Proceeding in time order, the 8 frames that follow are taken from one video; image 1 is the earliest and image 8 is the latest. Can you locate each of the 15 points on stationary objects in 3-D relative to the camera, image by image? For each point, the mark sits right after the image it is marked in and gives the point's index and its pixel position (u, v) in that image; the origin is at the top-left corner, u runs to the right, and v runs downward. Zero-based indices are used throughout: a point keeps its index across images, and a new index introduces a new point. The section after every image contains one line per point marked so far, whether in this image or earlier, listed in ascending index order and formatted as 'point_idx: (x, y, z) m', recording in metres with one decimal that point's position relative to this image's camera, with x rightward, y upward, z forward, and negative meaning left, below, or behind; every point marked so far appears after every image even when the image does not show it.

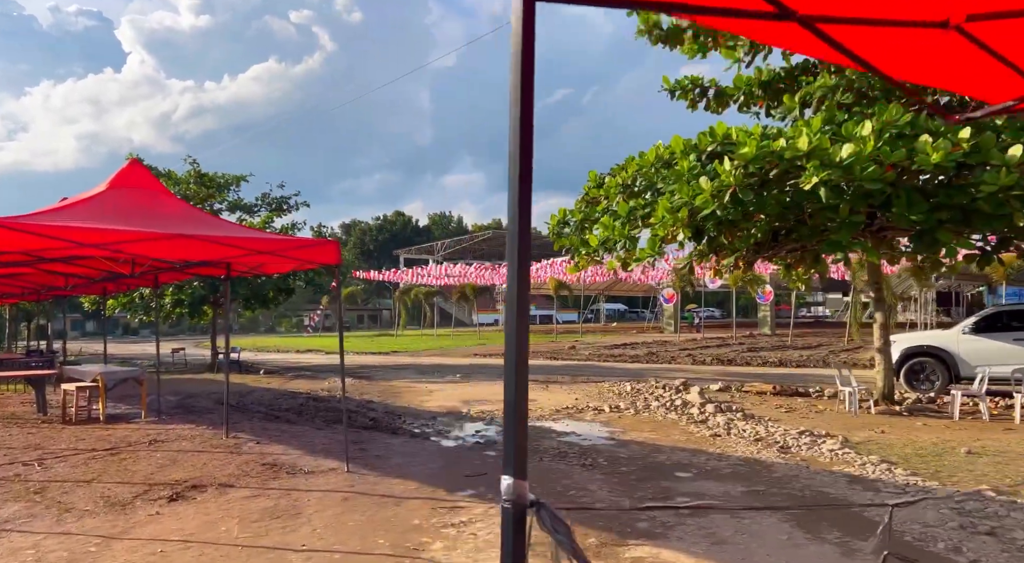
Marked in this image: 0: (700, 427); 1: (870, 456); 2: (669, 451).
0: (+2.1, -1.6, +9.5) m
1: (+3.1, -1.5, +7.4) m
2: (+1.4, -1.5, +7.7) m
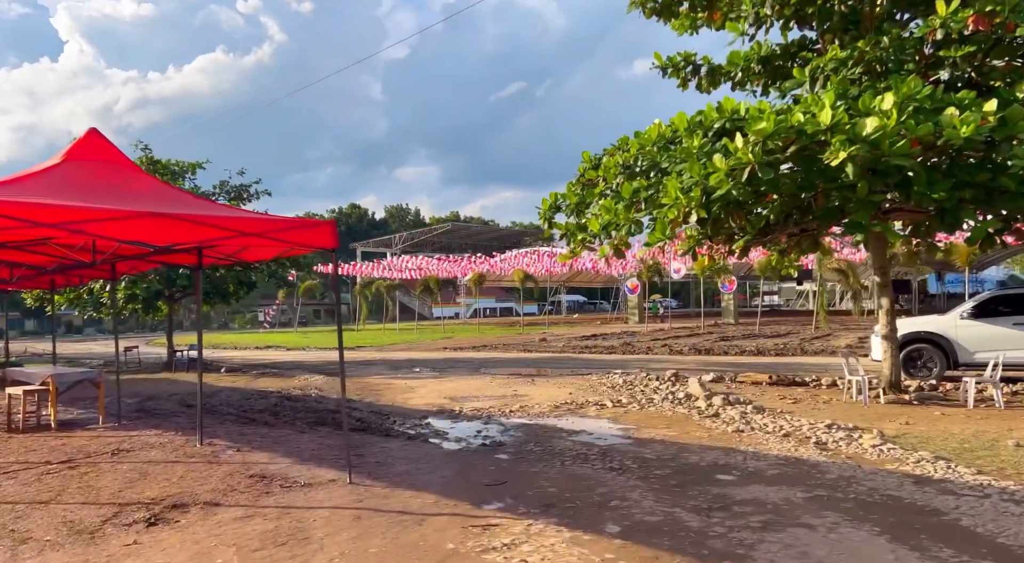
0: (+2.1, -1.4, +8.8) m
1: (+3.2, -1.3, +6.8) m
2: (+1.5, -1.4, +7.1) m
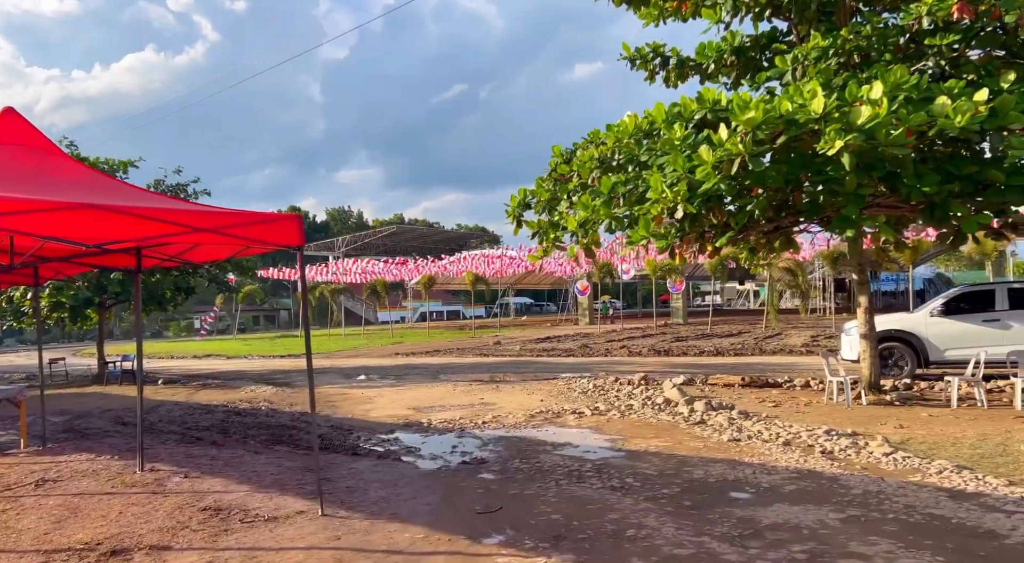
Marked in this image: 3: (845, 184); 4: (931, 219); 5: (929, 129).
0: (+1.9, -1.4, +8.3) m
1: (+3.1, -1.3, +6.3) m
2: (+1.4, -1.4, +6.5) m
3: (+3.3, +1.0, +8.6) m
4: (+4.3, +0.6, +8.9) m
5: (+4.1, +1.5, +8.4) m
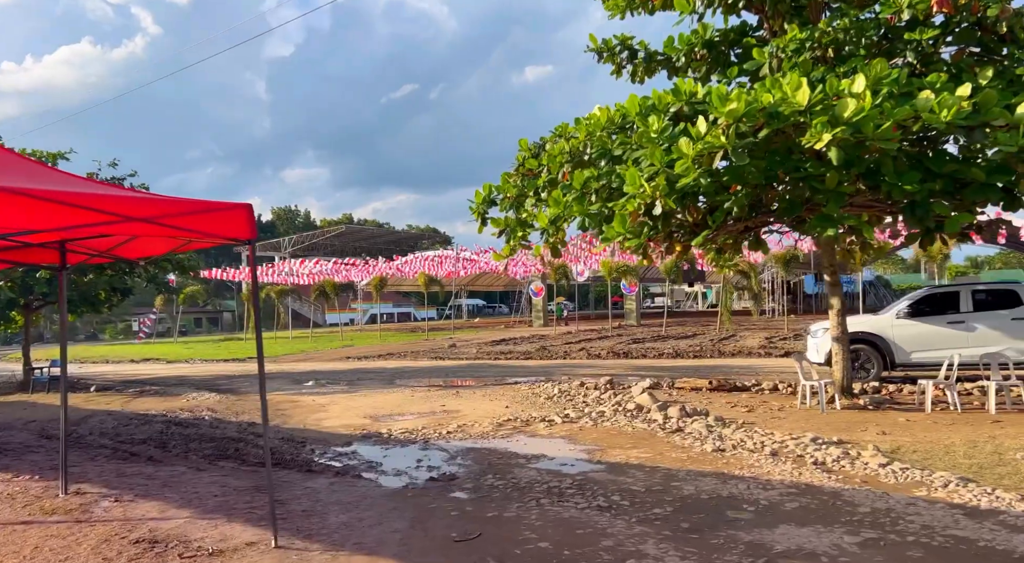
0: (+1.6, -1.4, +7.8) m
1: (+2.9, -1.3, +5.9) m
2: (+1.2, -1.4, +6.0) m
3: (+3.0, +1.0, +8.3) m
4: (+4.0, +0.6, +8.6) m
5: (+3.8, +1.5, +8.1) m
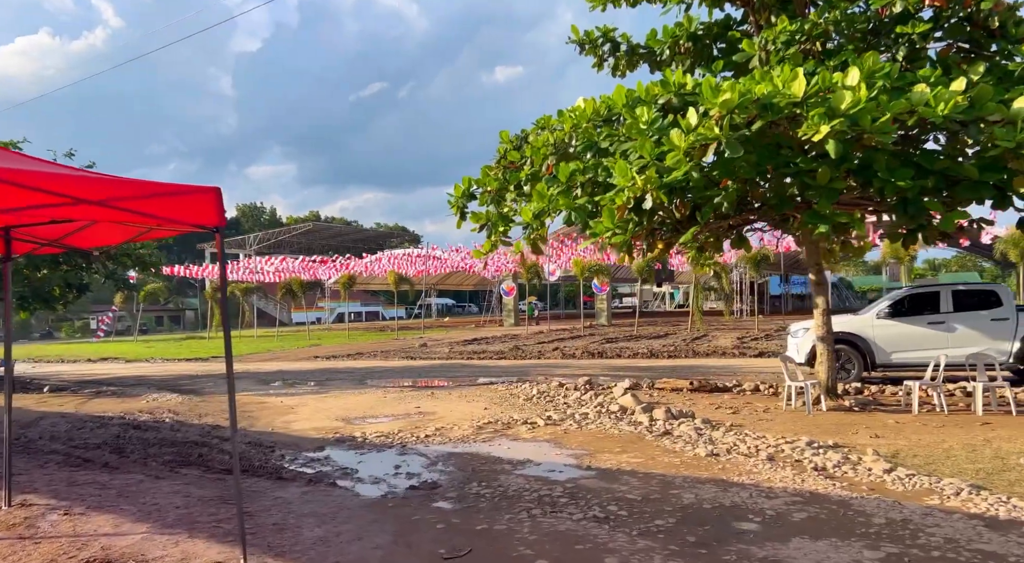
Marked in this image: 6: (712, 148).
0: (+1.5, -1.4, +7.5) m
1: (+2.8, -1.3, +5.6) m
2: (+1.1, -1.3, +5.7) m
3: (+2.8, +1.0, +8.0) m
4: (+3.8, +0.6, +8.3) m
5: (+3.6, +1.5, +7.9) m
6: (+1.7, +1.2, +7.4) m
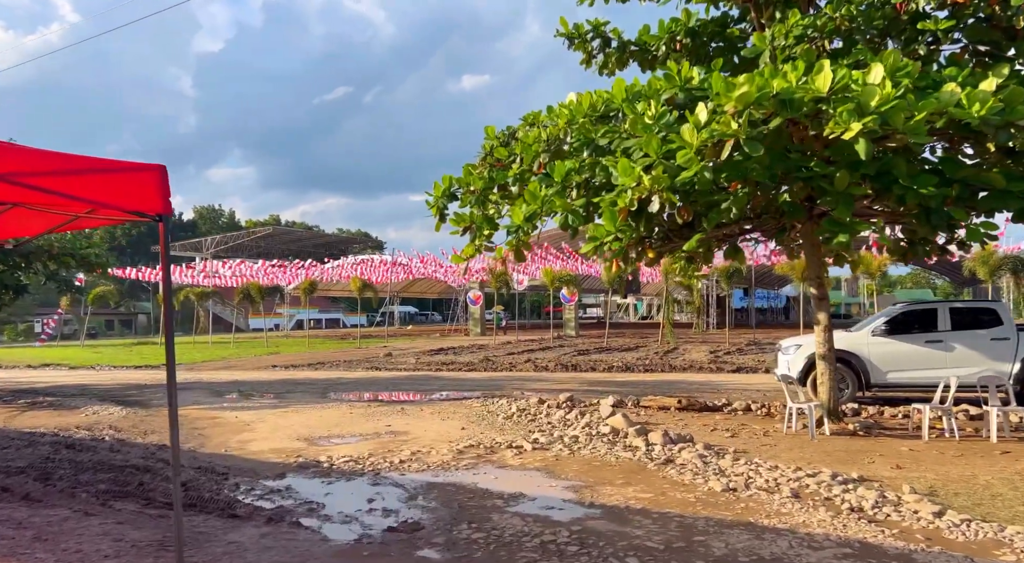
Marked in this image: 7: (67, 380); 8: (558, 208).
0: (+1.4, -1.5, +6.7) m
1: (+2.8, -1.4, +4.9) m
2: (+1.1, -1.4, +4.9) m
3: (+2.7, +0.9, +7.3) m
4: (+3.7, +0.5, +7.7) m
5: (+3.5, +1.4, +7.3) m
6: (+1.7, +1.1, +6.7) m
7: (-9.9, -2.2, +19.4) m
8: (+0.4, +0.6, +7.5) m
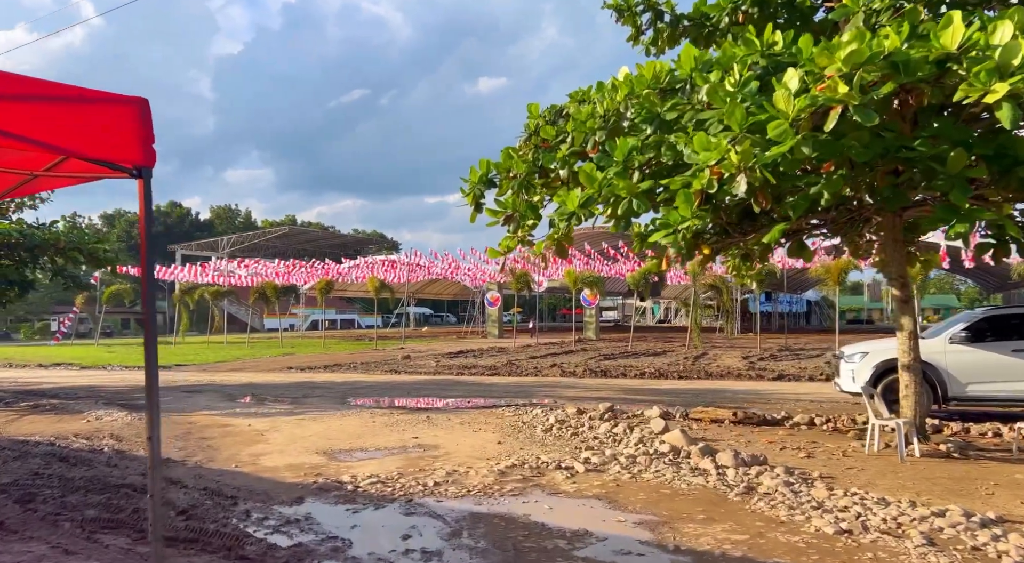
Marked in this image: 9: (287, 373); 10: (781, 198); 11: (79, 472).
0: (+1.7, -1.5, +5.7) m
1: (+3.2, -1.4, +3.8) m
2: (+1.5, -1.4, +3.8) m
3: (+3.2, +0.9, +6.2) m
4: (+4.1, +0.5, +6.6) m
5: (+4.0, +1.4, +6.1) m
6: (+2.1, +1.1, +5.6) m
7: (-9.3, -2.1, +18.5) m
8: (+0.8, +0.7, +6.4) m
9: (-5.0, -2.0, +19.3) m
10: (+2.2, +0.7, +7.1) m
11: (-3.6, -1.5, +7.2) m
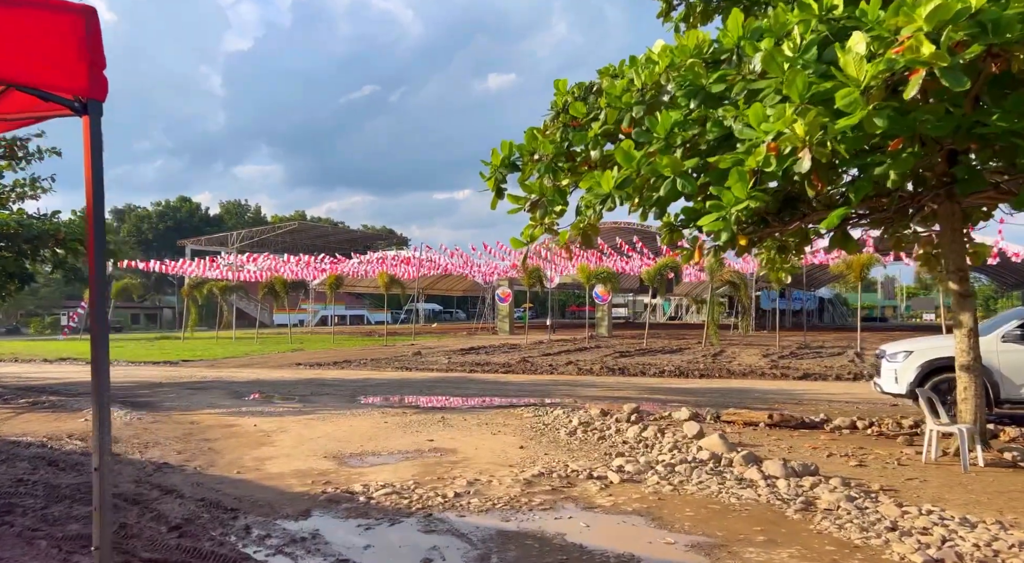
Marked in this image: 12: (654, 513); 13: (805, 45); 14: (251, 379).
0: (+1.9, -1.4, +5.0) m
1: (+3.3, -1.3, +3.2) m
2: (+1.7, -1.3, +3.1) m
3: (+3.4, +0.9, +5.5) m
4: (+4.3, +0.5, +5.9) m
5: (+4.2, +1.4, +5.4) m
6: (+2.3, +1.1, +4.9) m
7: (-9.0, -2.0, +17.9) m
8: (+1.0, +0.7, +5.7) m
9: (-4.6, -1.9, +18.7) m
10: (+2.4, +0.7, +6.4) m
11: (-3.4, -1.5, +6.6) m
12: (+0.9, -1.4, +5.4) m
13: (+1.9, +1.5, +5.6) m
14: (-5.0, -1.9, +16.4) m
